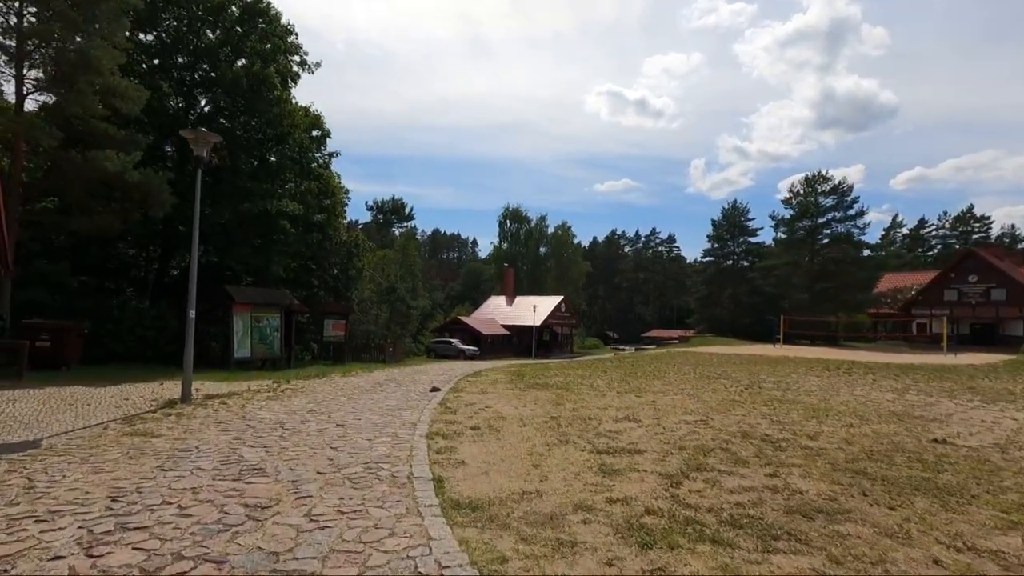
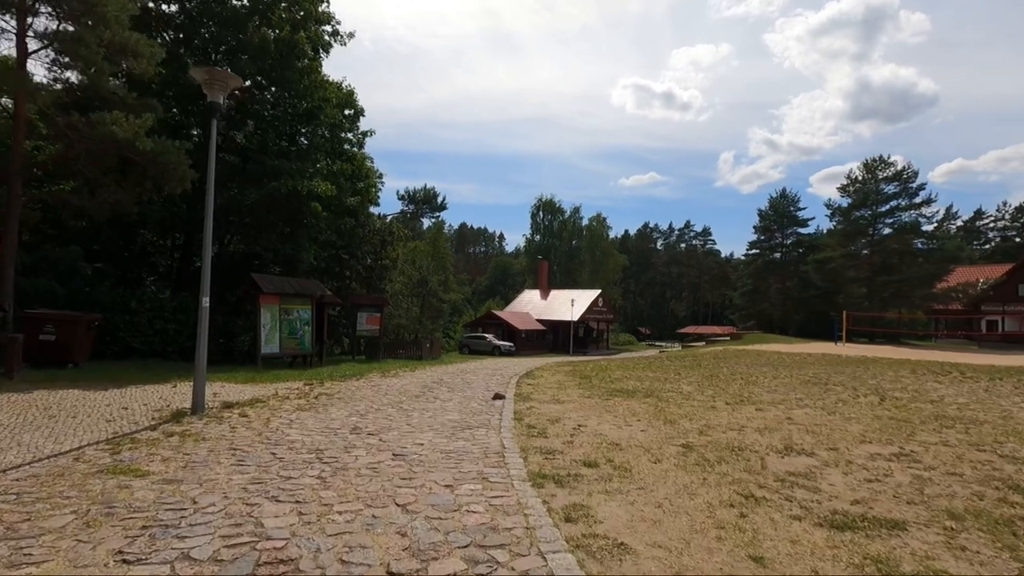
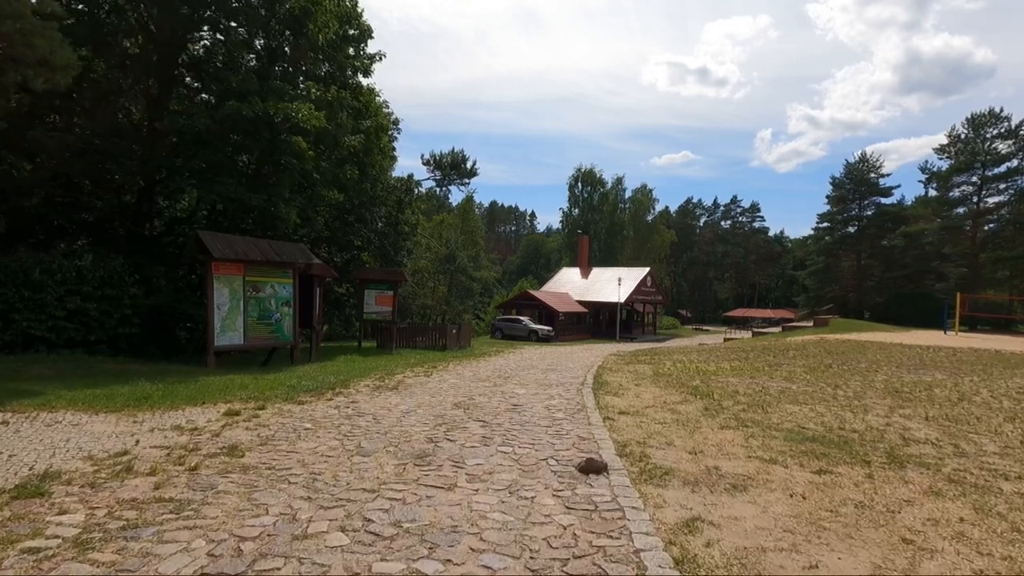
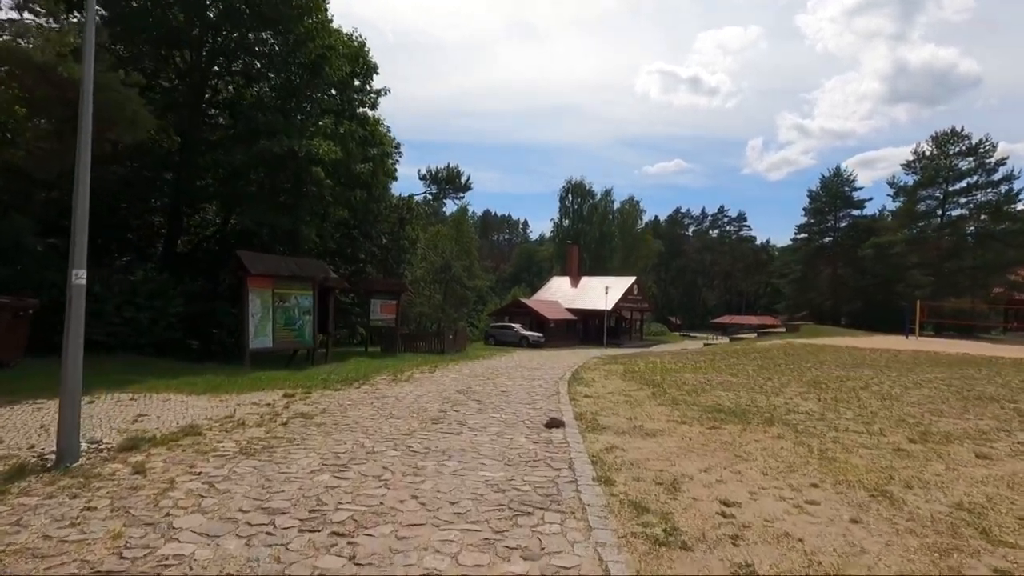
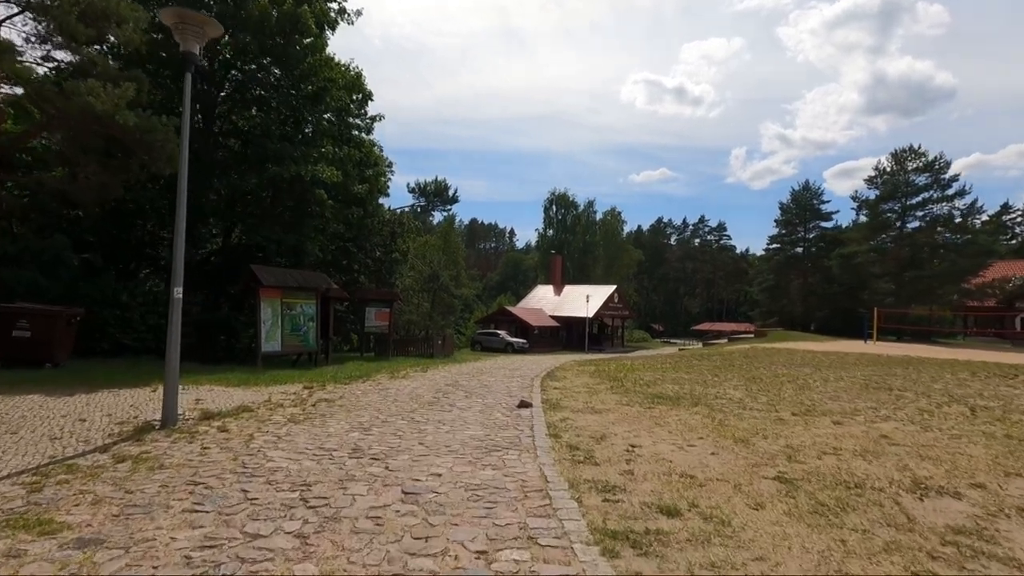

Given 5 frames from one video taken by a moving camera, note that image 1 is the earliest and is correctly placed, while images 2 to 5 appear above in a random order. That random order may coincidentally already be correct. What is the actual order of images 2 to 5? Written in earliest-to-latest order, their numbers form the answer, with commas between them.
2, 5, 4, 3
